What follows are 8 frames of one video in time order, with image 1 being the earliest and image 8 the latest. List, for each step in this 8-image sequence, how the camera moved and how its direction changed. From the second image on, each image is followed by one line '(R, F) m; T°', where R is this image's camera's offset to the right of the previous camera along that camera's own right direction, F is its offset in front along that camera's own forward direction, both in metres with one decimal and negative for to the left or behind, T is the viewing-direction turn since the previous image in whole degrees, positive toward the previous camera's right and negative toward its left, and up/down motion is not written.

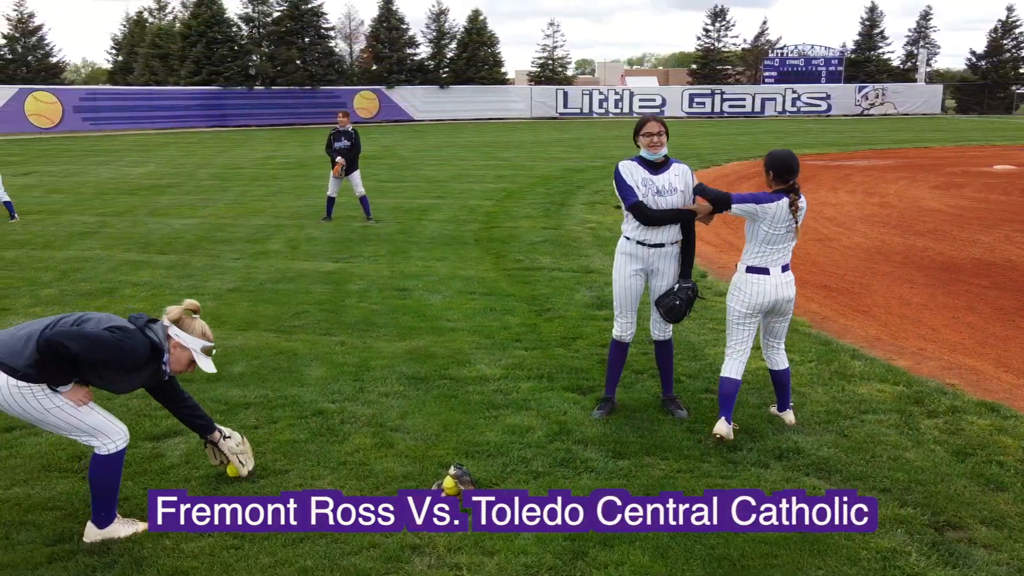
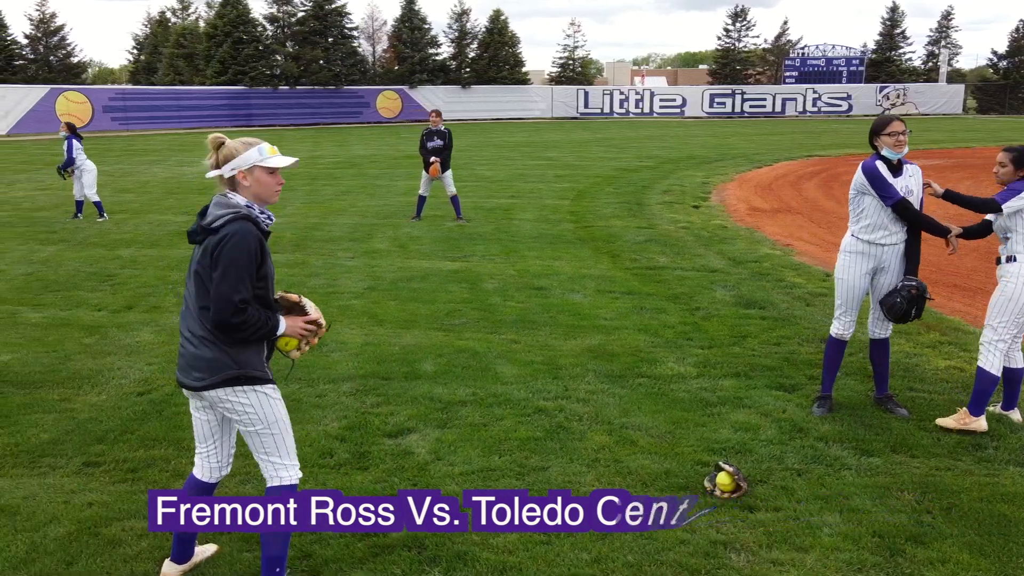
(-1.5, 0.0) m; 0°
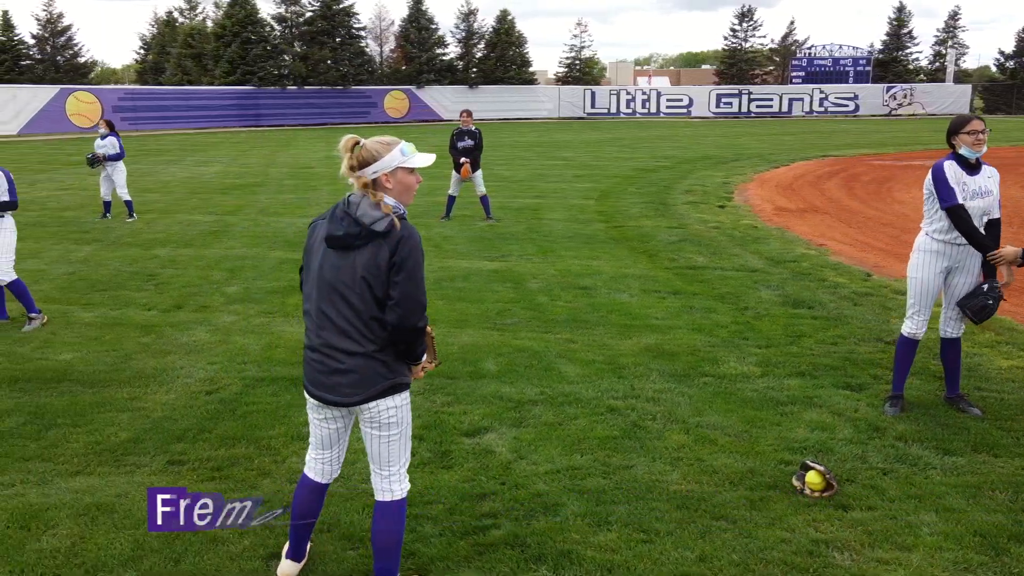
(-0.5, 0.0) m; 0°
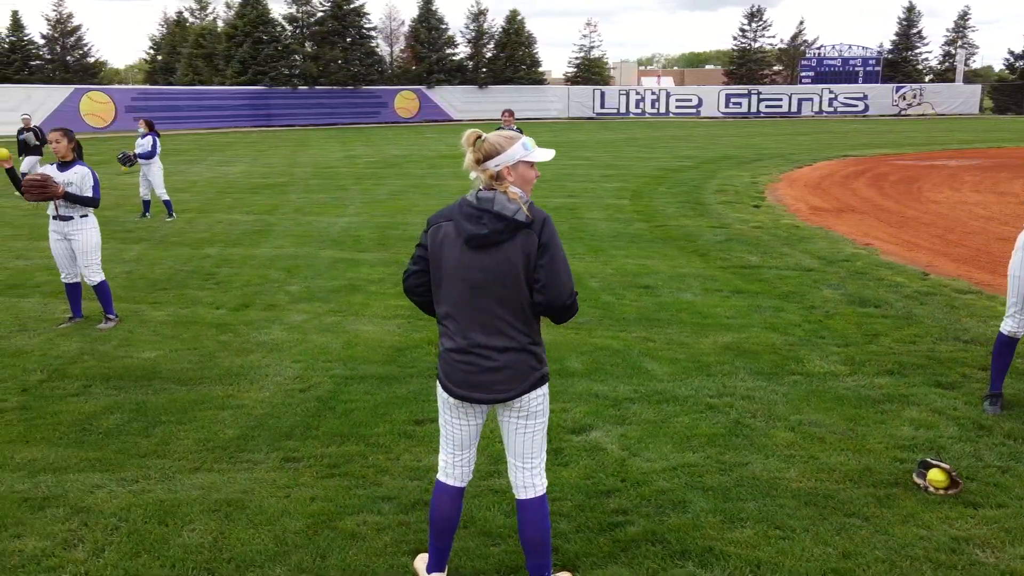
(-0.7, 0.0) m; 0°
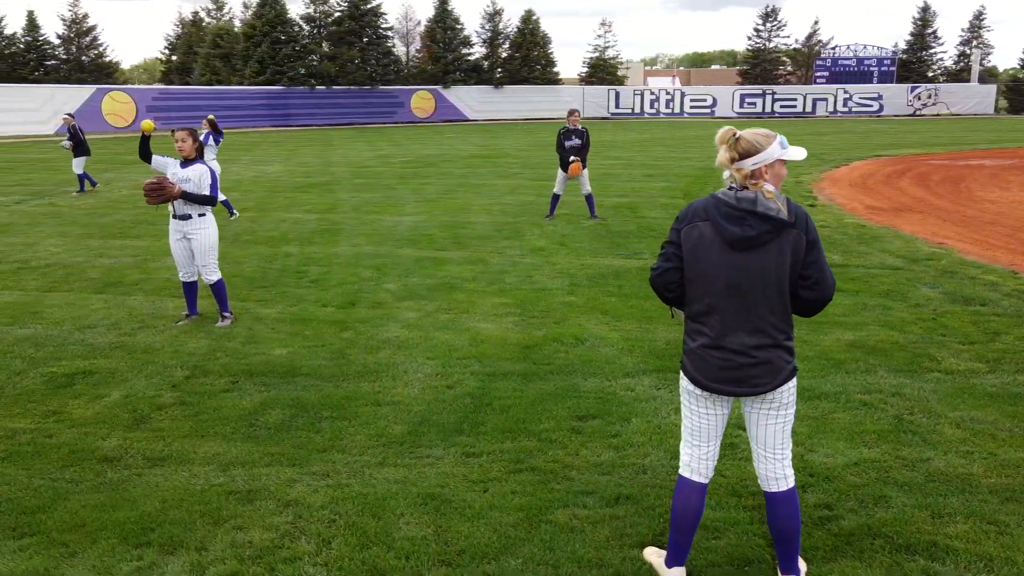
(-1.1, 0.0) m; 0°
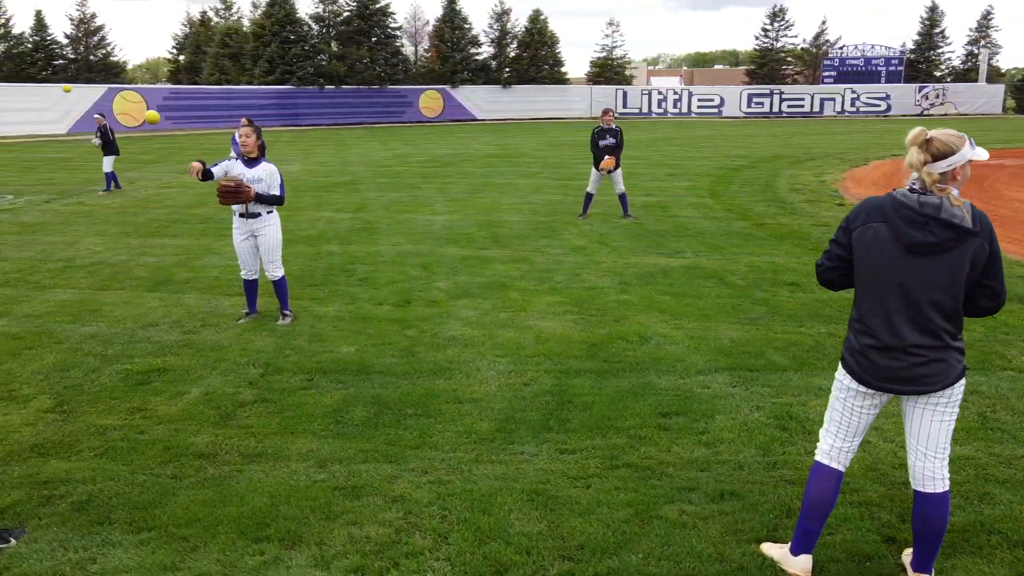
(-0.6, 0.0) m; 0°
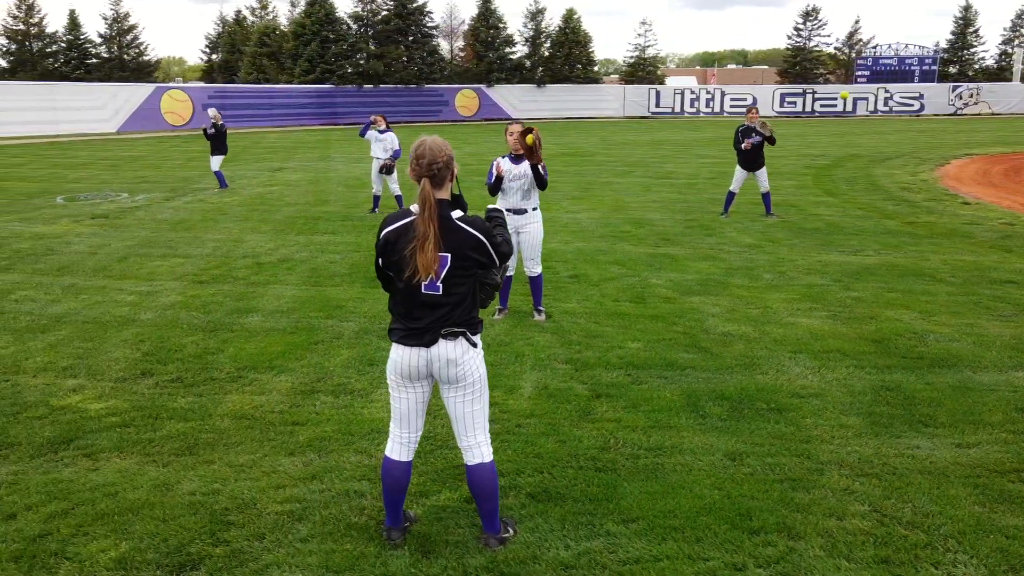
(-2.4, 0.0) m; -1°
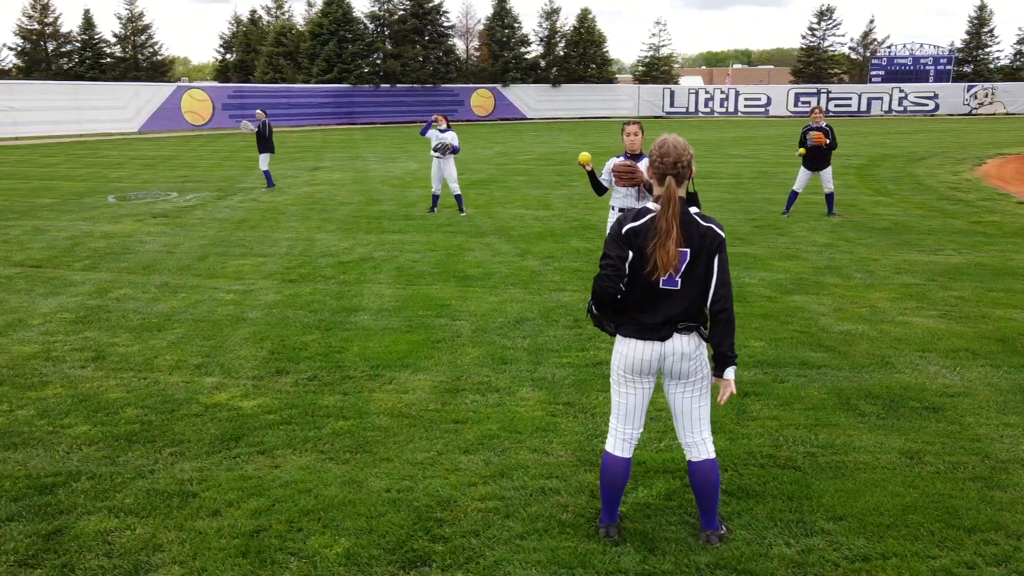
(-1.0, 0.0) m; 0°
